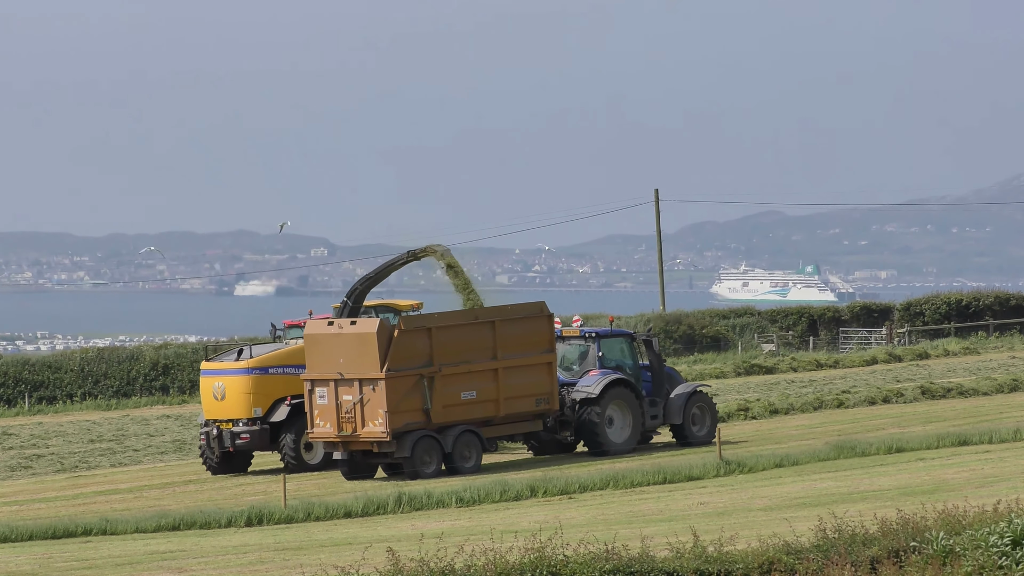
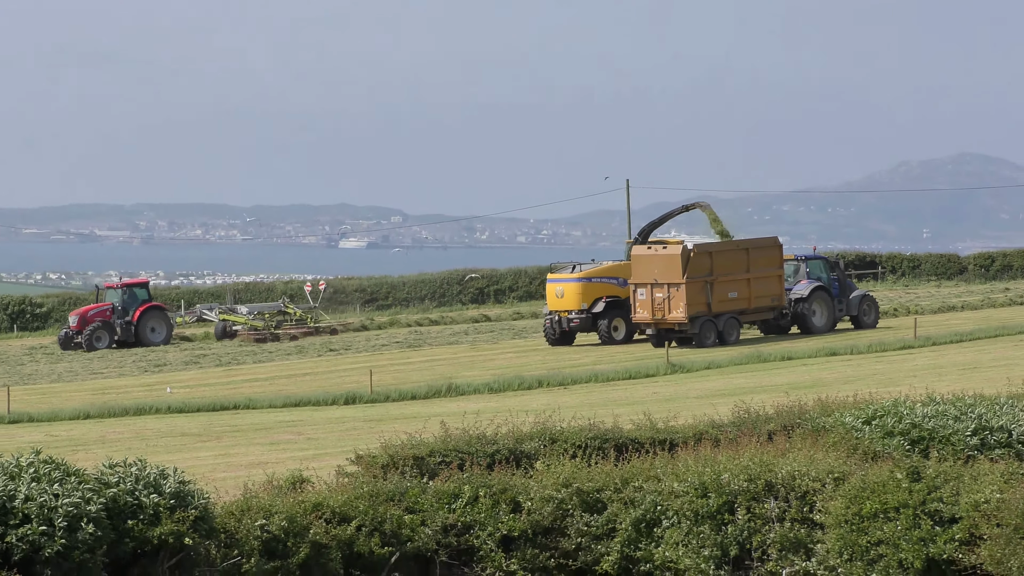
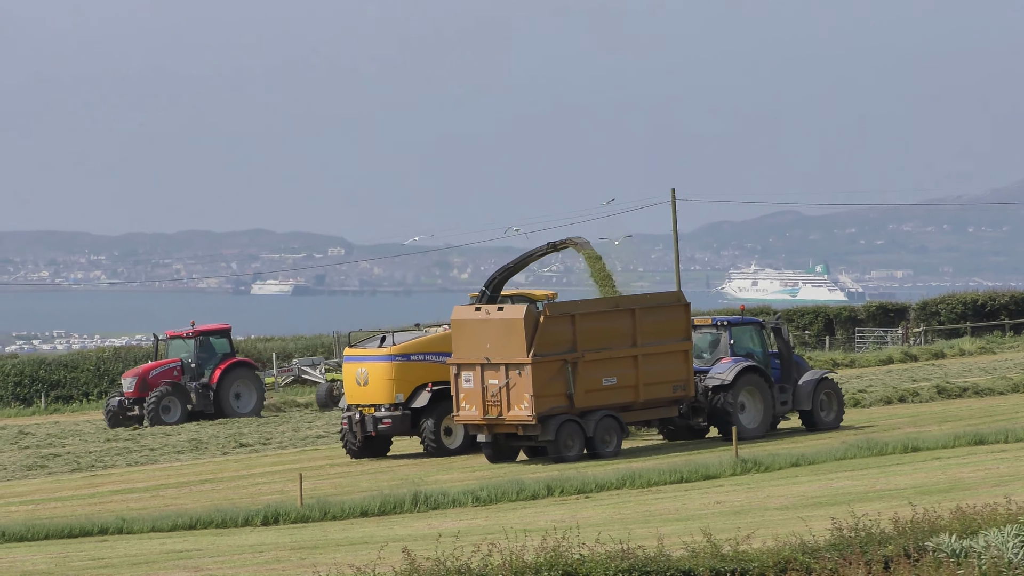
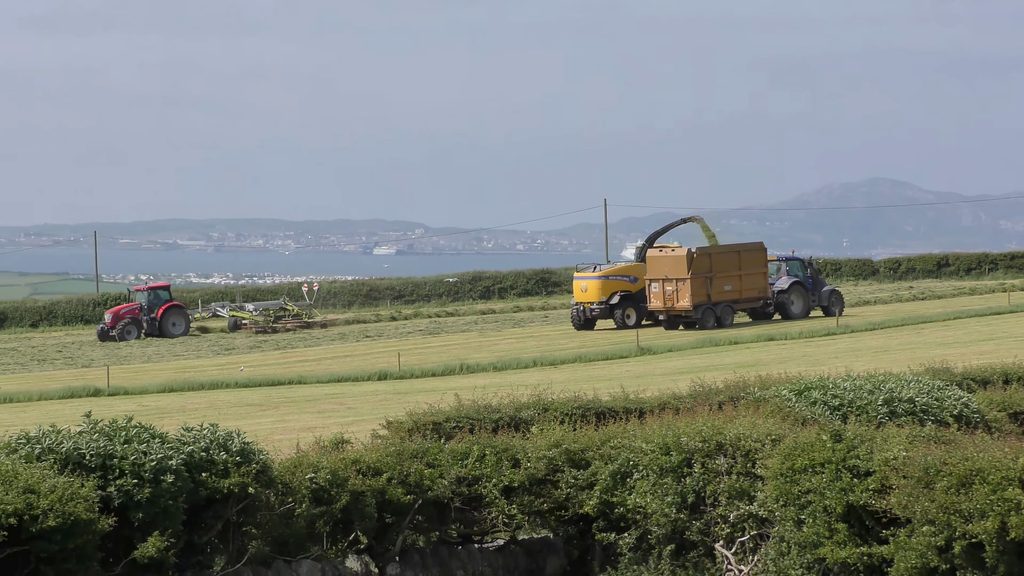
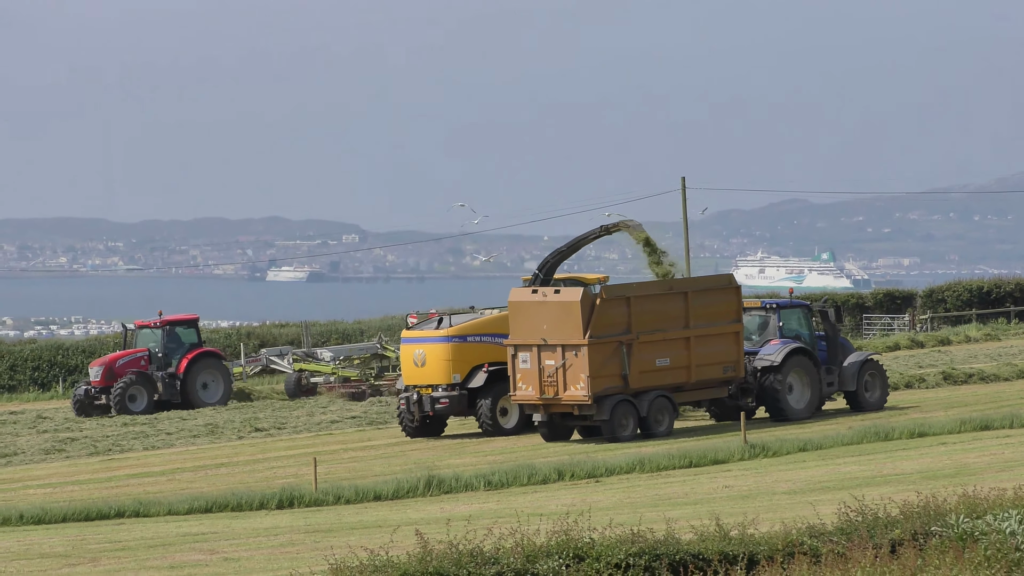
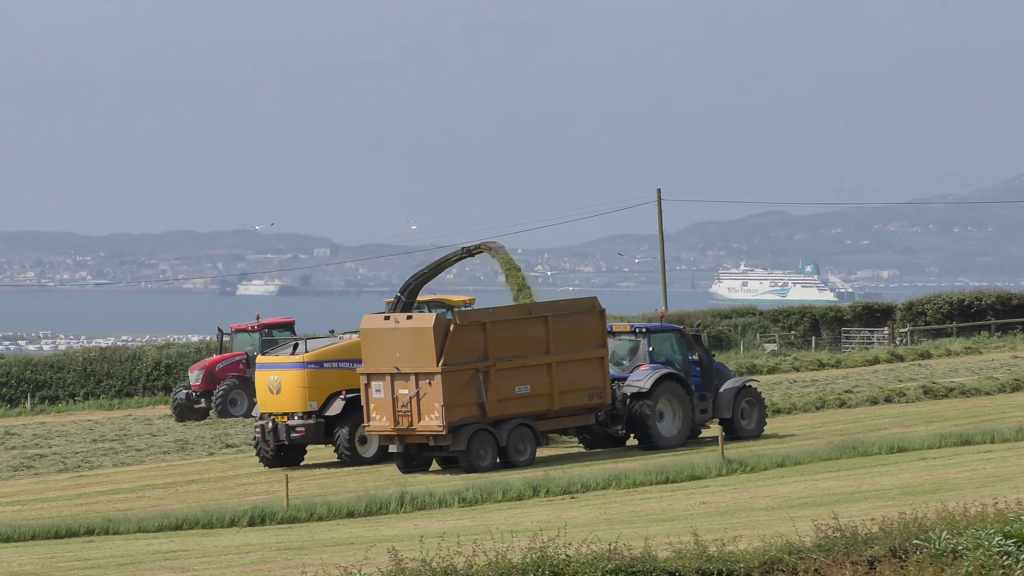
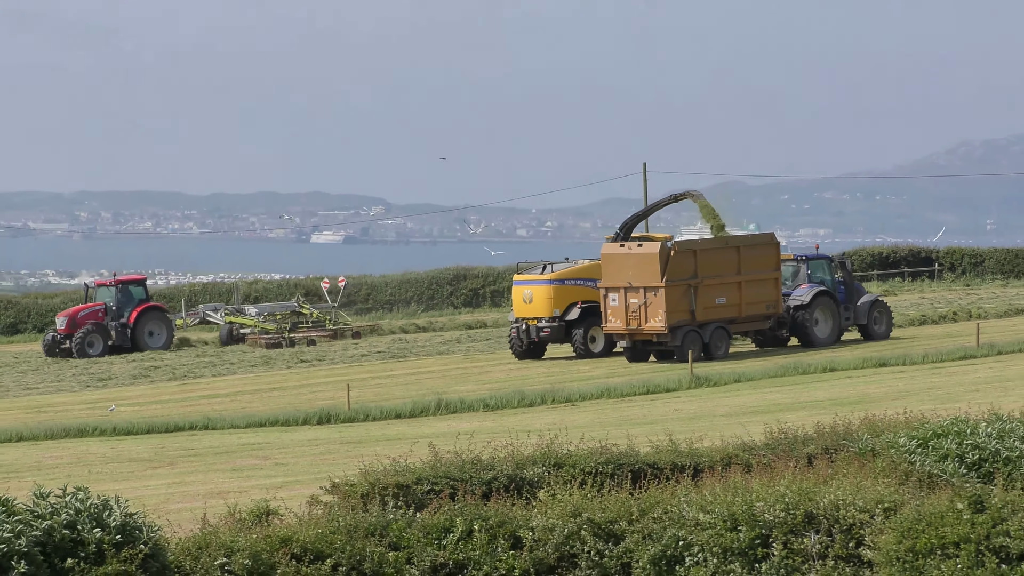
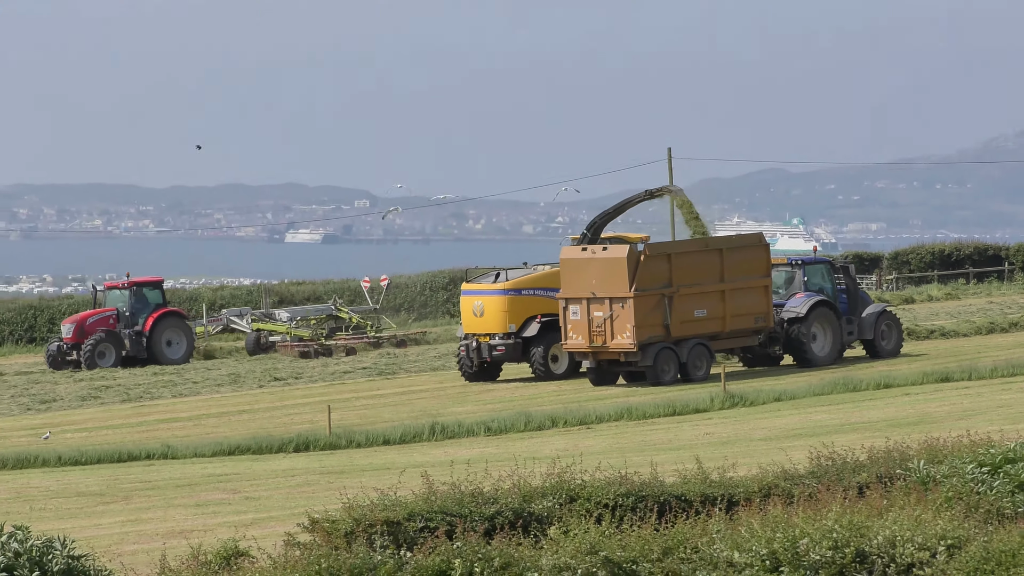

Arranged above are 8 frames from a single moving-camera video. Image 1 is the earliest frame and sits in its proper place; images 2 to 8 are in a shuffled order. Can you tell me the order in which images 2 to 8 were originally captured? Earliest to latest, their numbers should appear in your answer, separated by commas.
6, 3, 5, 8, 7, 2, 4
